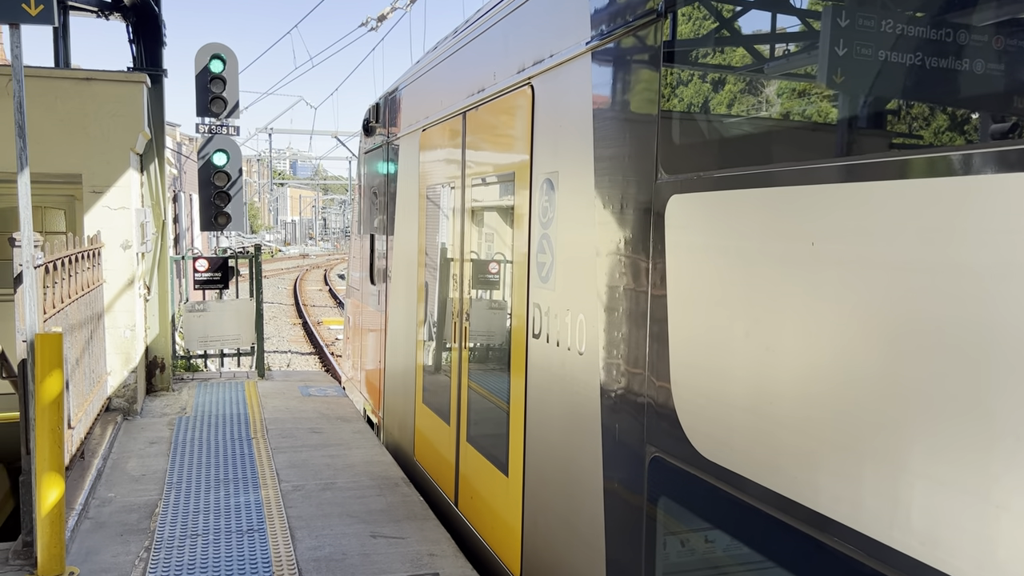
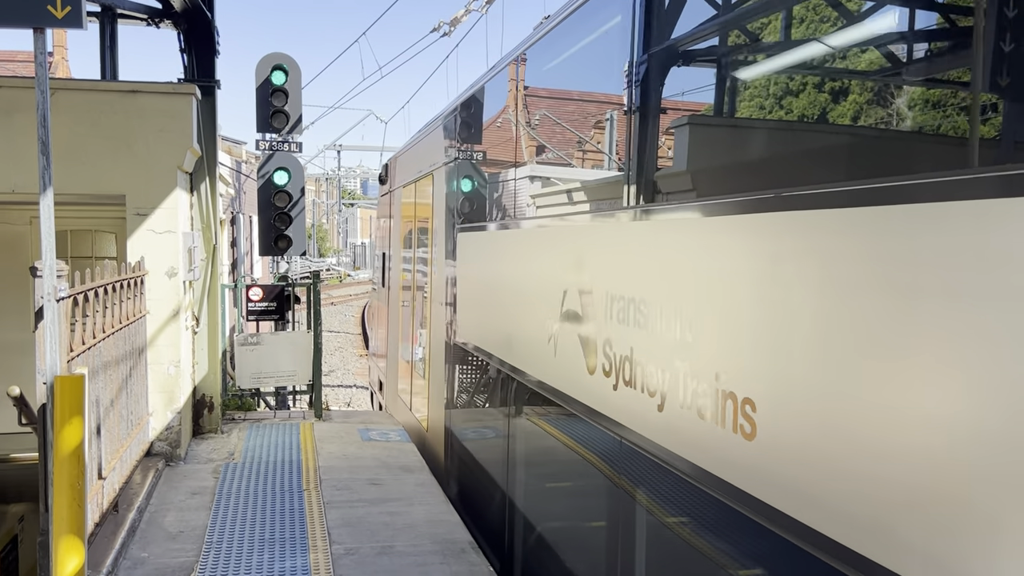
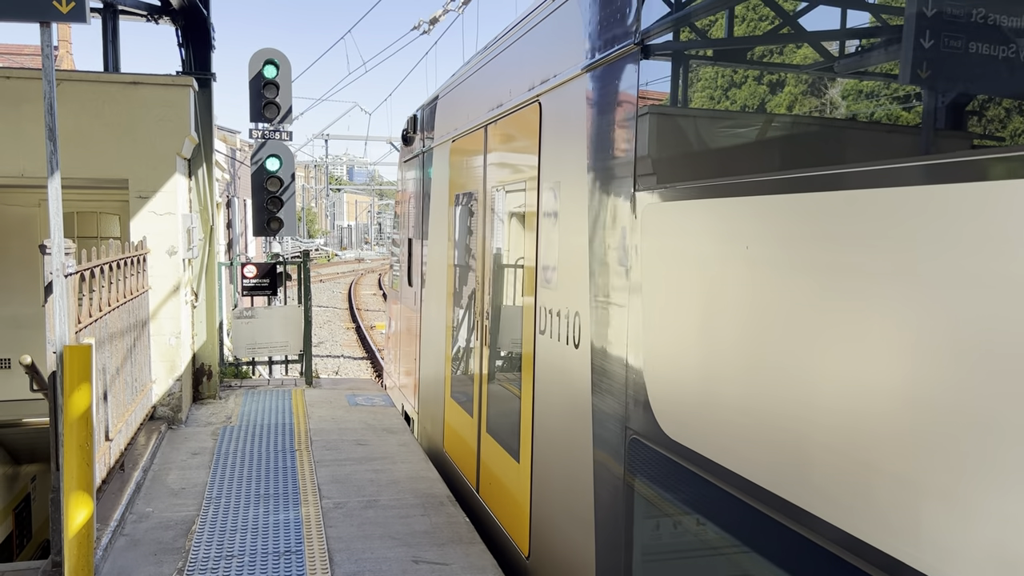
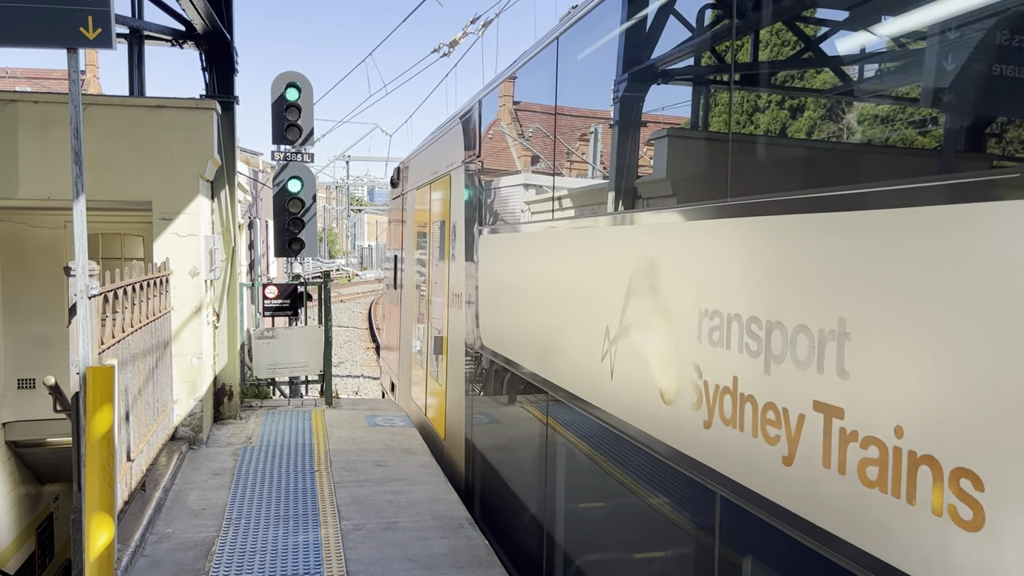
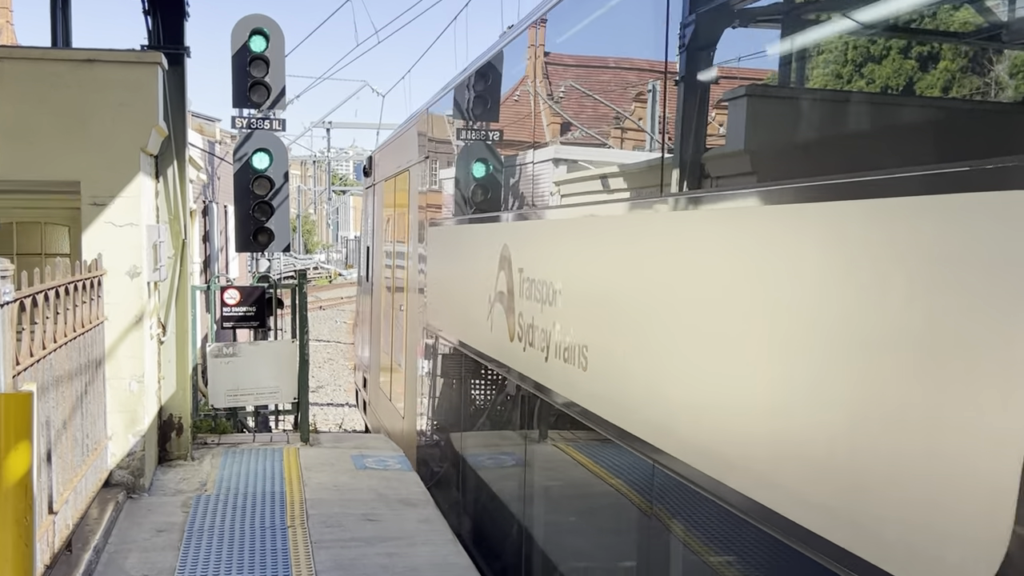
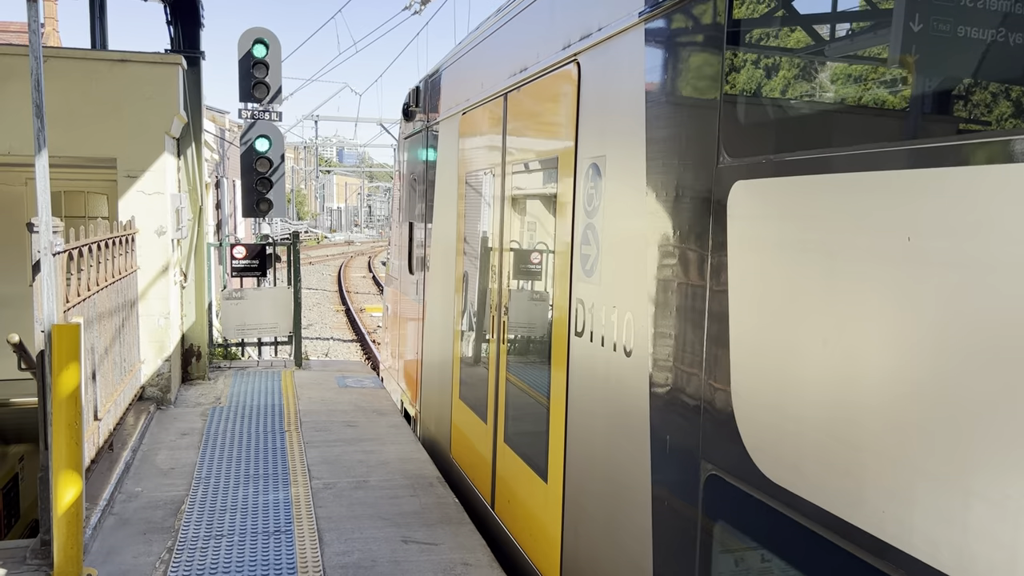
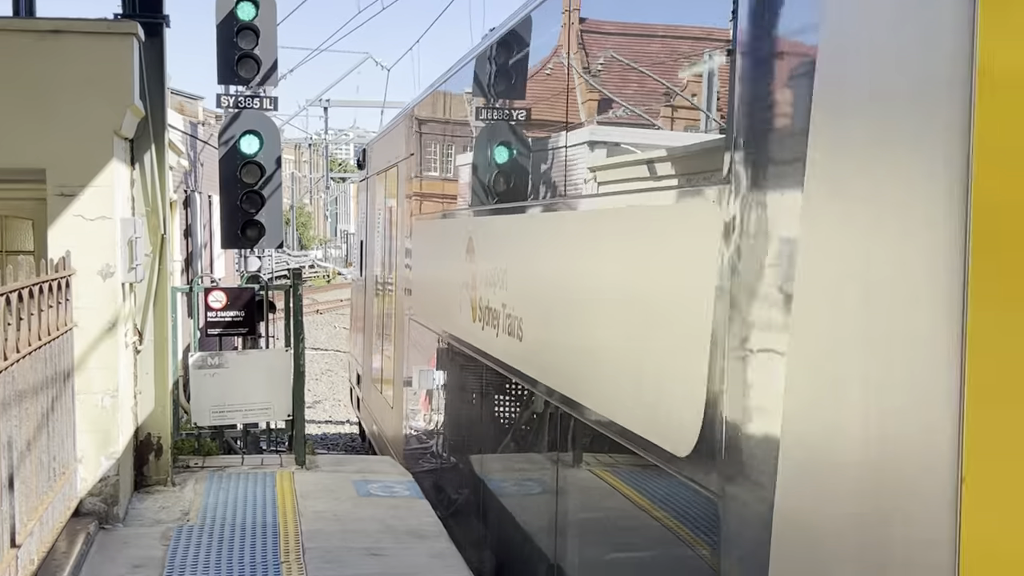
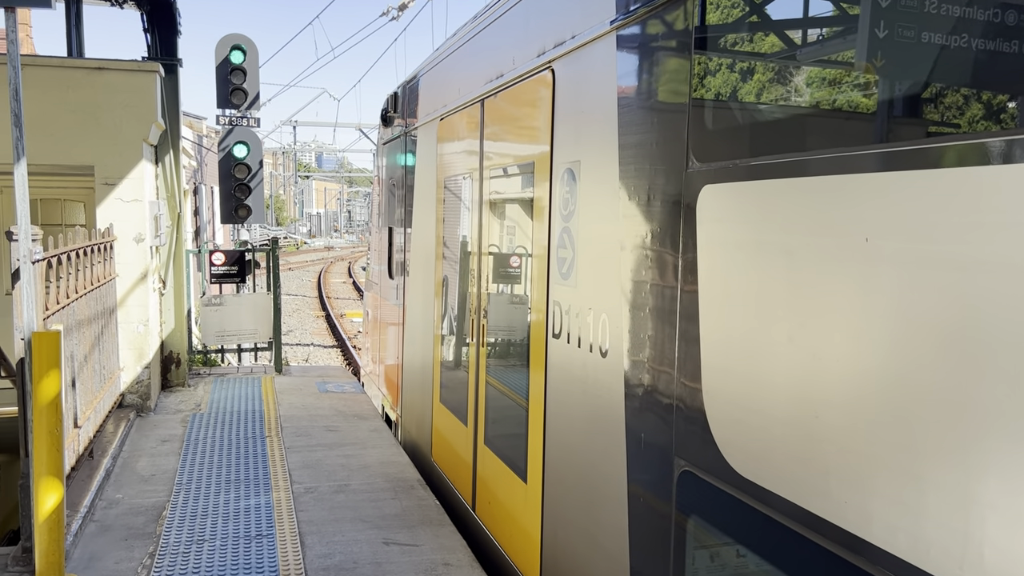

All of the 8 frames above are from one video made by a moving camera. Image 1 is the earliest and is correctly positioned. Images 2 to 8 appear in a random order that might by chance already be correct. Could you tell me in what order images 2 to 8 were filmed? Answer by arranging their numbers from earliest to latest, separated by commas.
8, 6, 3, 4, 2, 5, 7
